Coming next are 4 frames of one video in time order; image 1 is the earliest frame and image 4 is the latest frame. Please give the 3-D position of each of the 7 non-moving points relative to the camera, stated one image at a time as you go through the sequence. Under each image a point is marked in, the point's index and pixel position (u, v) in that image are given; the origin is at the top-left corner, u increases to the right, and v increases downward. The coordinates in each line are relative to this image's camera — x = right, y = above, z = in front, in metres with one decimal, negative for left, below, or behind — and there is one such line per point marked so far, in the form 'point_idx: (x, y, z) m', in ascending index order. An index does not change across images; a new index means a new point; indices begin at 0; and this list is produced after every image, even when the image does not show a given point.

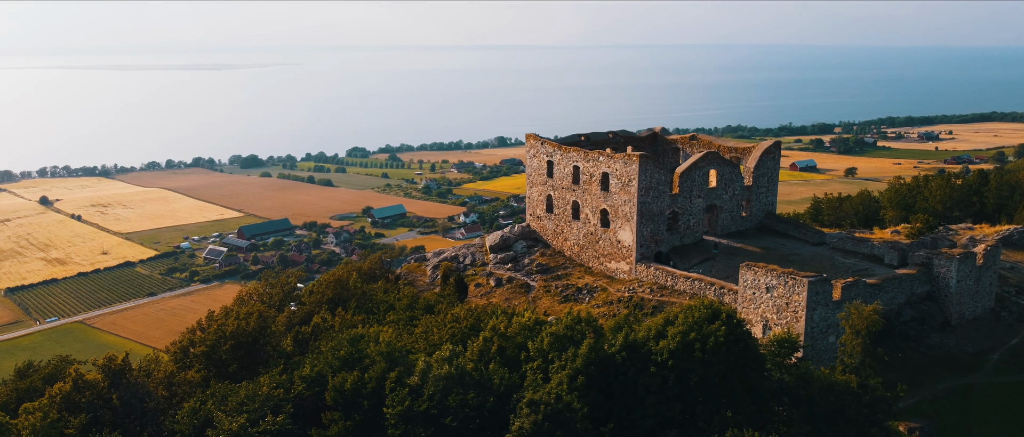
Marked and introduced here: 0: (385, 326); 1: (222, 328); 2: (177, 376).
0: (-3.5, -2.9, +18.6) m
1: (-7.4, -2.7, +16.9) m
2: (-7.9, -3.6, +15.7) m
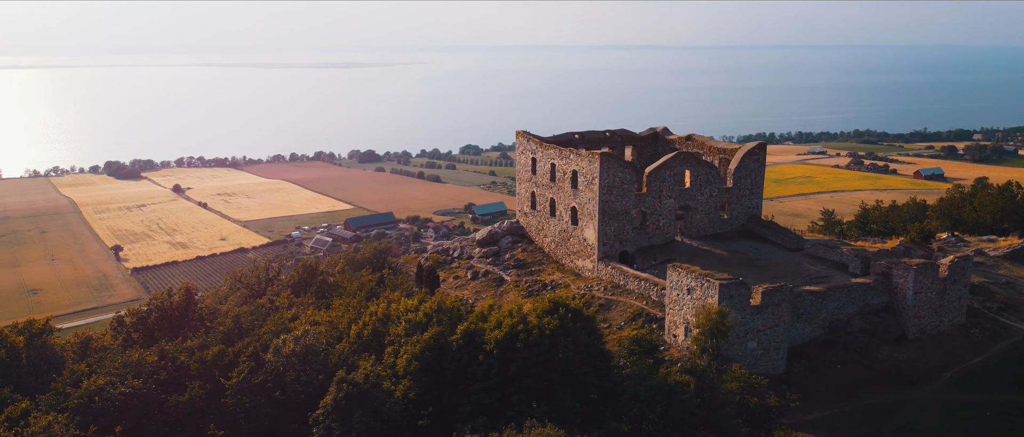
0: (-5.6, -2.6, +19.6) m
1: (-9.7, -2.3, +18.4) m
2: (-10.4, -3.2, +17.3) m
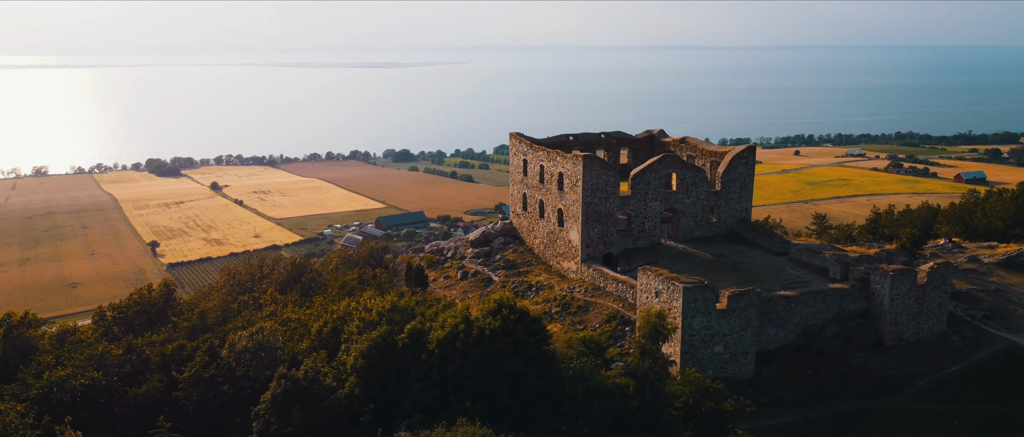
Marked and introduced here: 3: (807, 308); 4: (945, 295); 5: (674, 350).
0: (-6.3, -2.6, +20.0) m
1: (-10.5, -2.2, +19.0) m
2: (-11.2, -3.1, +17.9) m
3: (+8.3, -2.5, +19.0) m
4: (+12.6, -2.2, +19.8) m
5: (+4.1, -3.3, +17.3) m
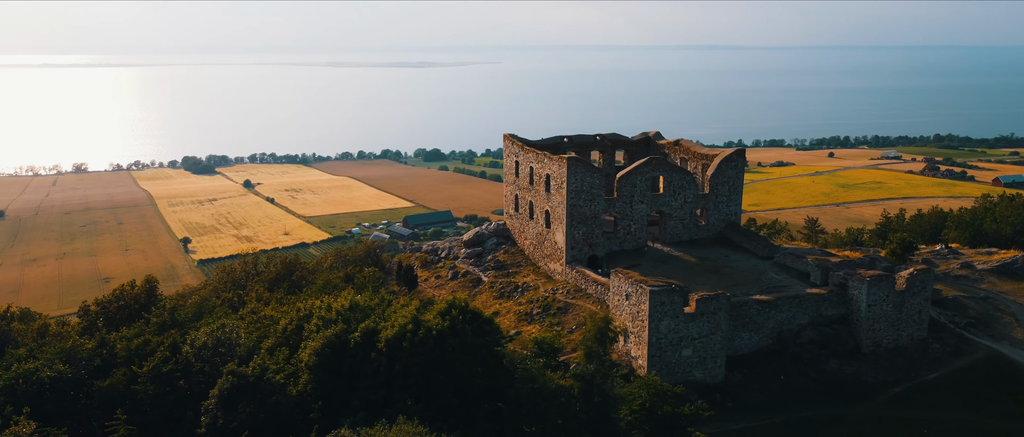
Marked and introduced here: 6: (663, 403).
0: (-7.0, -2.6, +20.4) m
1: (-11.2, -2.1, +19.5) m
2: (-12.0, -3.0, +18.4) m
3: (+7.5, -2.6, +18.9) m
4: (+11.8, -2.4, +19.5) m
5: (+3.3, -3.4, +17.3) m
6: (+3.2, -3.9, +14.2) m
